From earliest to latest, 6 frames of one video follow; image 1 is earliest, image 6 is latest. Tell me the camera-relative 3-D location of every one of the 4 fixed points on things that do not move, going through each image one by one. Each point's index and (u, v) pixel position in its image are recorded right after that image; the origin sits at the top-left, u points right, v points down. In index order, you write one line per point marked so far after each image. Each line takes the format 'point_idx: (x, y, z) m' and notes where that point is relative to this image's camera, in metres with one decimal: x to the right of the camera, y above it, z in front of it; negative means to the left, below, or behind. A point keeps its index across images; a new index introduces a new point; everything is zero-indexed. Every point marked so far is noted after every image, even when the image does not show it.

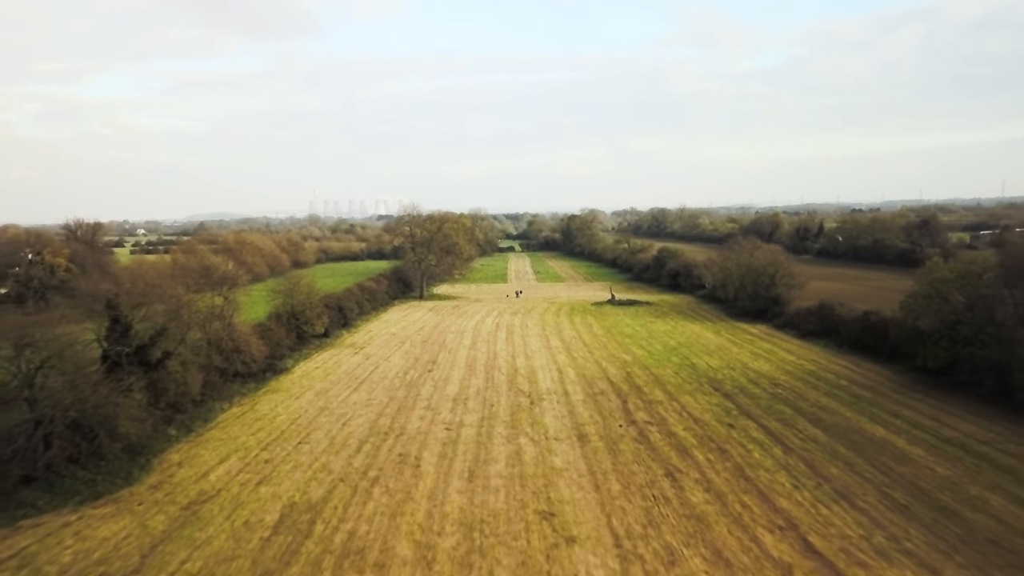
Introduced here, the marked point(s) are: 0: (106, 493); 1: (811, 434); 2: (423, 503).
0: (-8.3, -4.2, +16.8) m
1: (+7.2, -3.5, +19.8) m
2: (-1.7, -4.1, +15.7) m
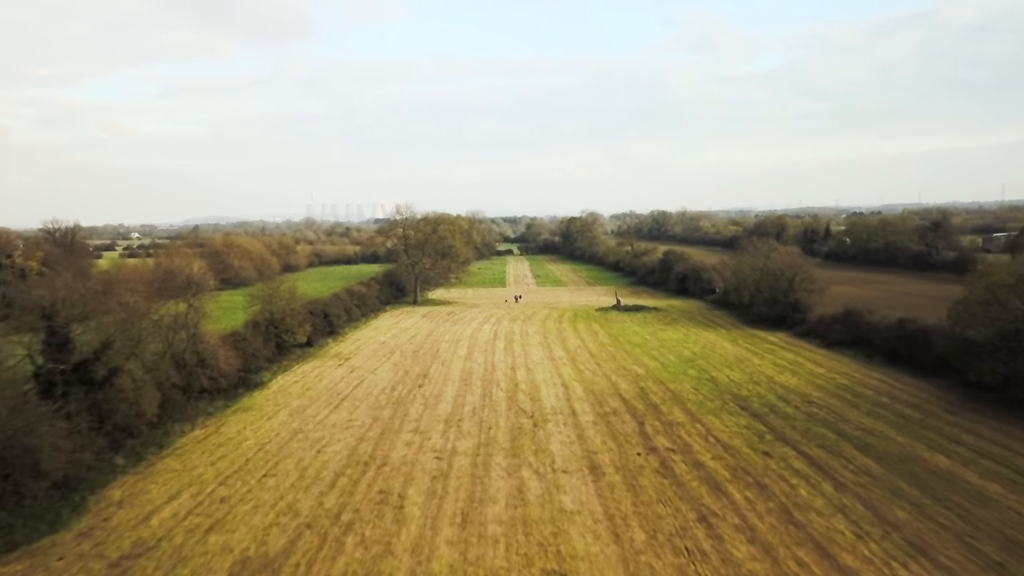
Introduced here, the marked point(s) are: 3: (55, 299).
0: (-8.3, -4.3, +13.9) m
1: (+7.2, -3.6, +16.9) m
2: (-1.7, -4.2, +12.8) m
3: (-10.1, -0.3, +18.0) m
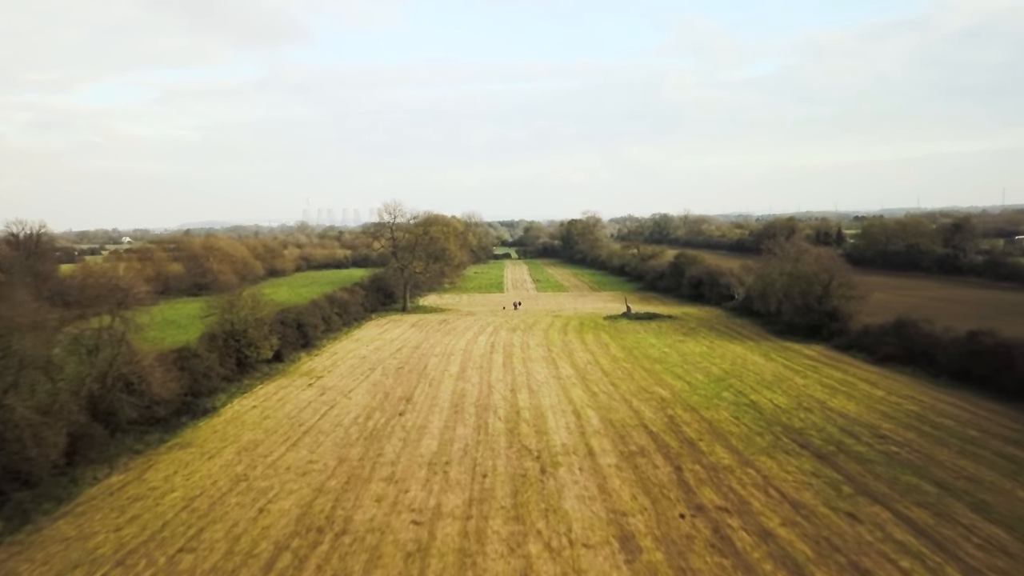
0: (-8.2, -4.4, +9.4) m
1: (+7.2, -3.7, +12.5) m
2: (-1.6, -4.3, +8.3) m
3: (-10.1, -0.4, +13.6) m
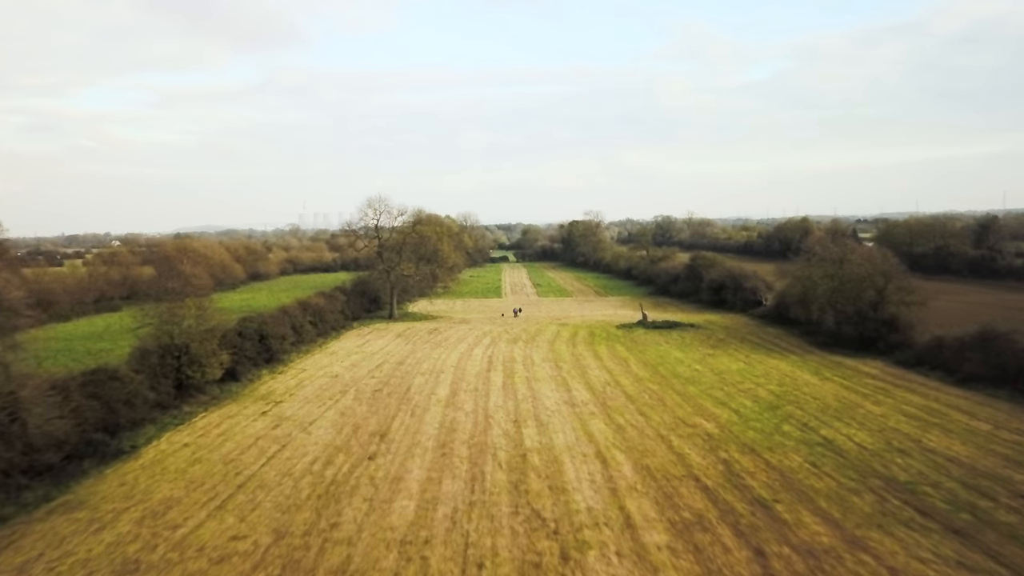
0: (-8.1, -4.4, +4.4) m
1: (+7.3, -3.8, +7.5) m
2: (-1.5, -4.3, +3.4) m
3: (-9.9, -0.5, +8.6) m
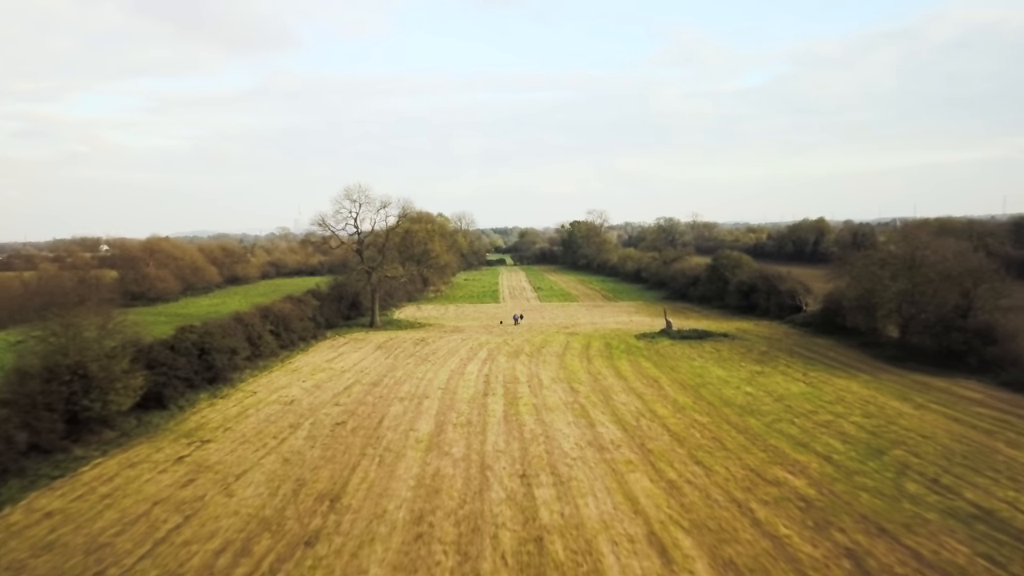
0: (-7.9, -4.3, -1.1) m
1: (+7.5, -3.7, +2.1) m
2: (-1.3, -4.2, -2.1) m
3: (-9.8, -0.4, +3.1) m
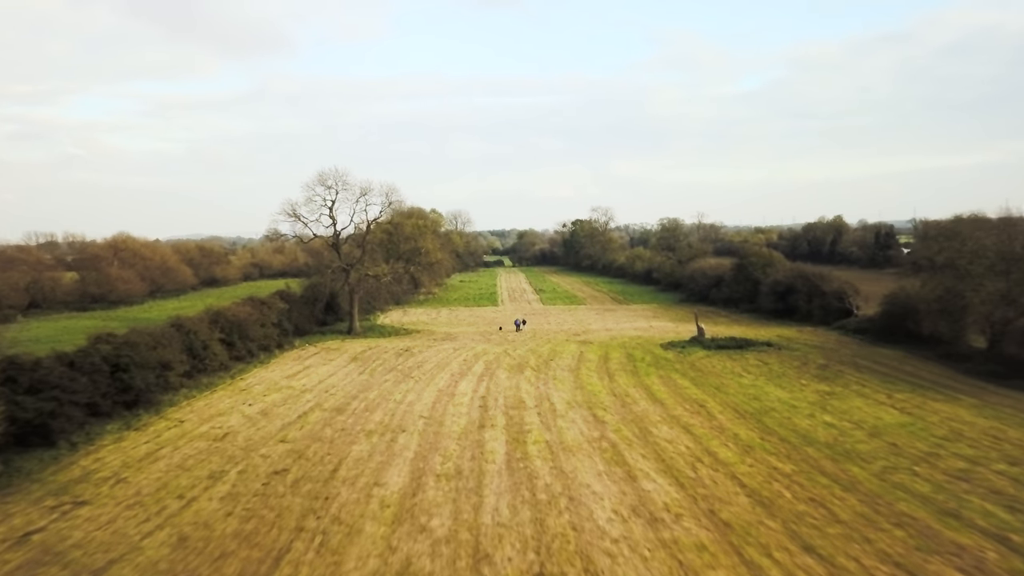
0: (-7.7, -4.2, -6.1) m
1: (+7.7, -3.6, -2.8) m
2: (-1.1, -4.0, -7.1) m
3: (-9.6, -0.3, -1.9) m
